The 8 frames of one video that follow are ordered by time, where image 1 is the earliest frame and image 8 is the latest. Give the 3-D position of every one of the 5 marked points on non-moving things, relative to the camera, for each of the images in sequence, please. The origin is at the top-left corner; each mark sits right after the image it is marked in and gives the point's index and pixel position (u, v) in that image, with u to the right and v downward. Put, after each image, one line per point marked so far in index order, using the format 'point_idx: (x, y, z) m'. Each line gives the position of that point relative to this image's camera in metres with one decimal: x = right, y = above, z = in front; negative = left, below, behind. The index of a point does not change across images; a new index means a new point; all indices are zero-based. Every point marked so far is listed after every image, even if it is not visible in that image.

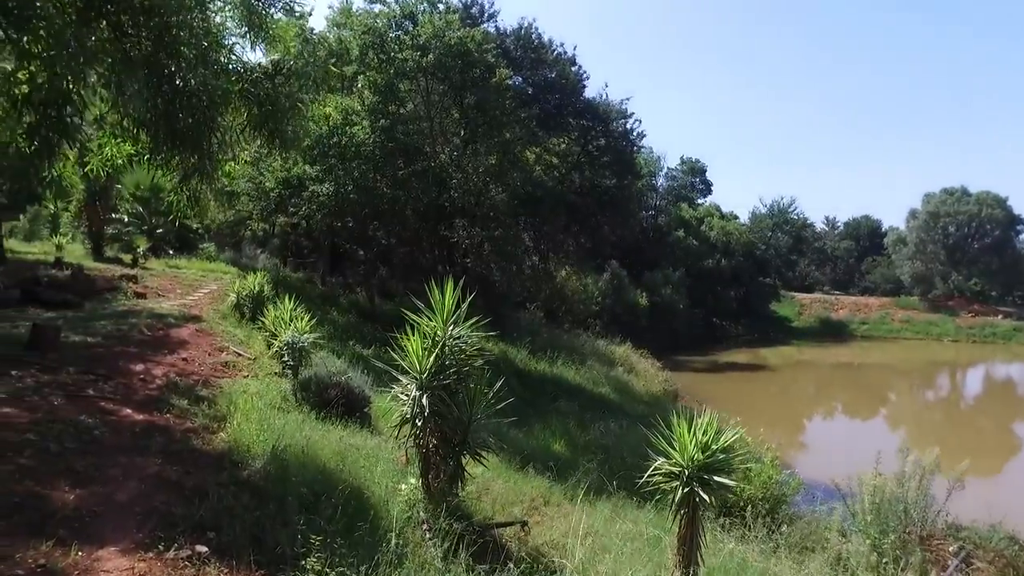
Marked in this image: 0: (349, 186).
0: (-2.8, +1.8, +12.6) m
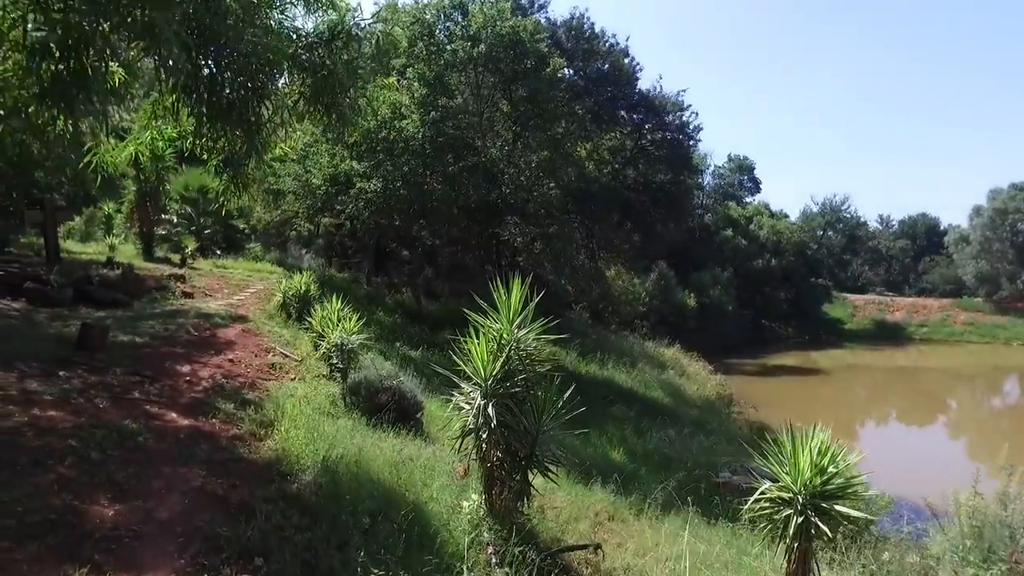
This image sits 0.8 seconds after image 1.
0: (-1.9, +1.8, +12.2) m
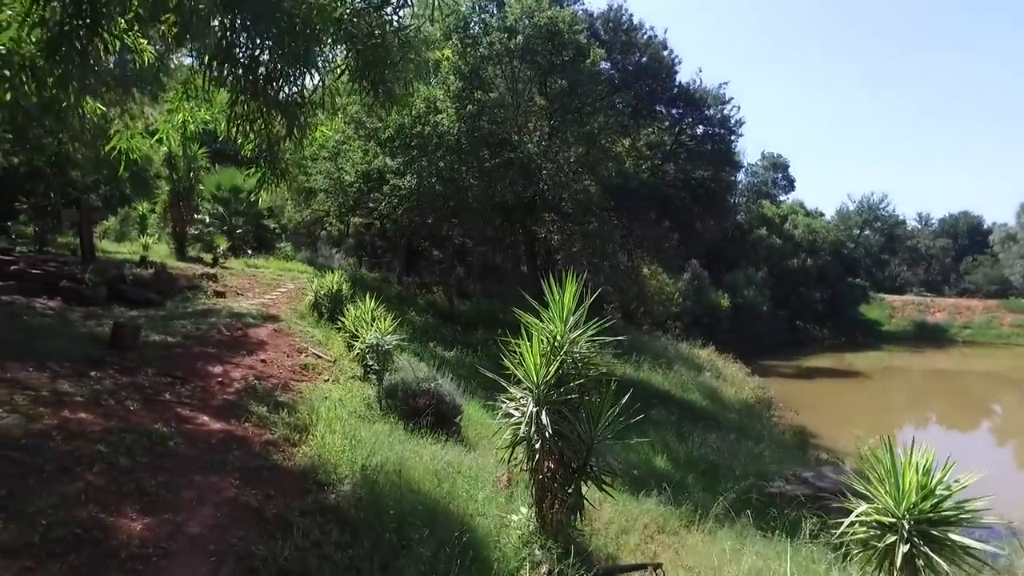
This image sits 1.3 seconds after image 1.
0: (-1.3, +1.9, +11.9) m
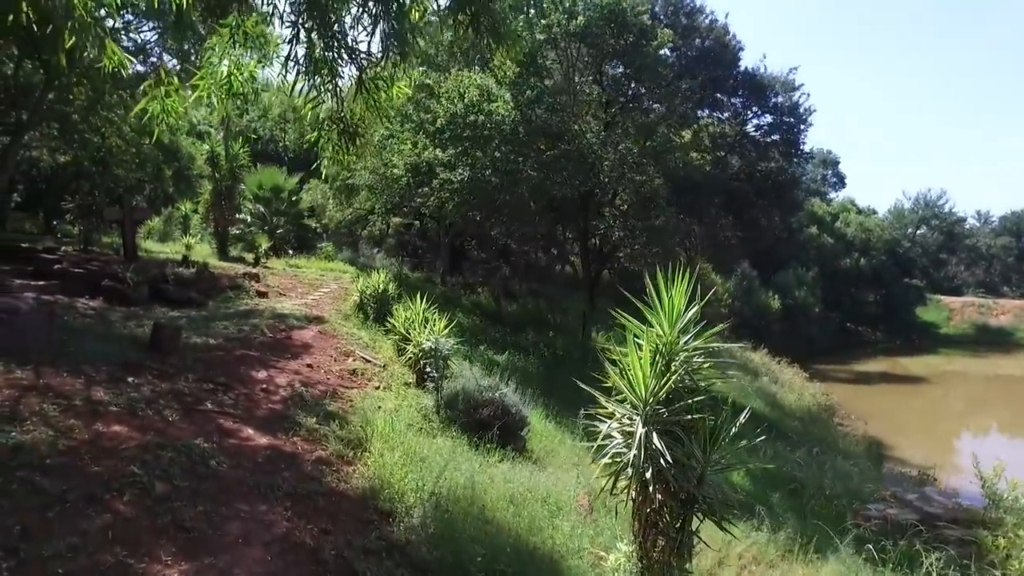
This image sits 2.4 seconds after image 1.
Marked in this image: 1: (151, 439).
0: (-0.4, +1.9, +11.2) m
1: (-2.5, -1.1, +5.0) m
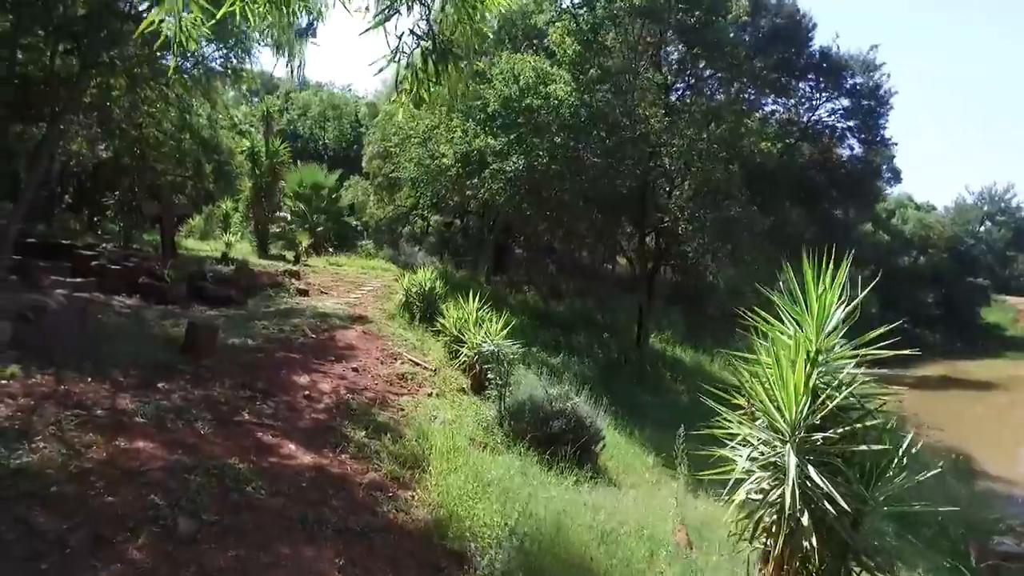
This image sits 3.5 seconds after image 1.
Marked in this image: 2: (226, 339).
0: (+0.5, +1.9, +10.3) m
1: (-2.0, -1.0, +4.3) m
2: (-3.3, -0.6, +8.2) m
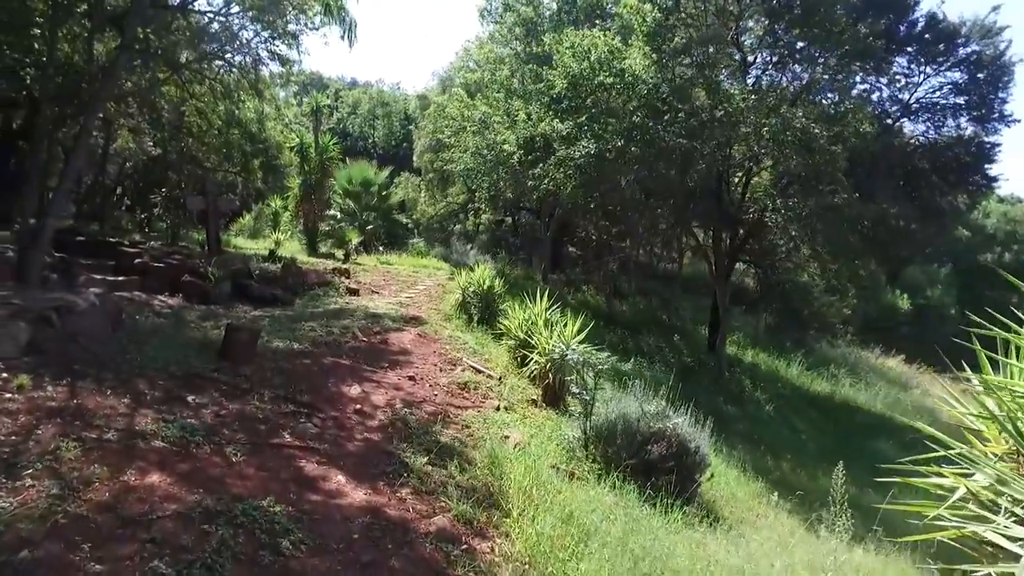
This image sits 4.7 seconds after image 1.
0: (+1.4, +1.9, +9.2) m
1: (-1.5, -1.0, +3.4) m
2: (-2.5, -0.6, +7.3) m
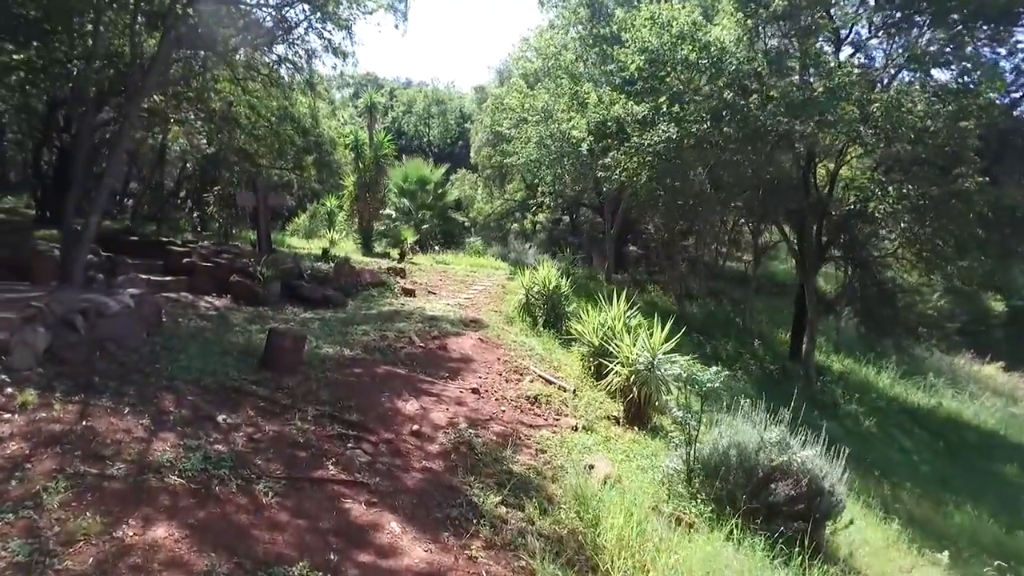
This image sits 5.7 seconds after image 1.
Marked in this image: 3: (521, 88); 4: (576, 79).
0: (+2.2, +1.9, +8.2) m
1: (-1.1, -1.0, +2.6) m
2: (-1.8, -0.6, +6.6) m
3: (+0.2, +4.2, +15.0) m
4: (+1.1, +3.6, +12.3) m
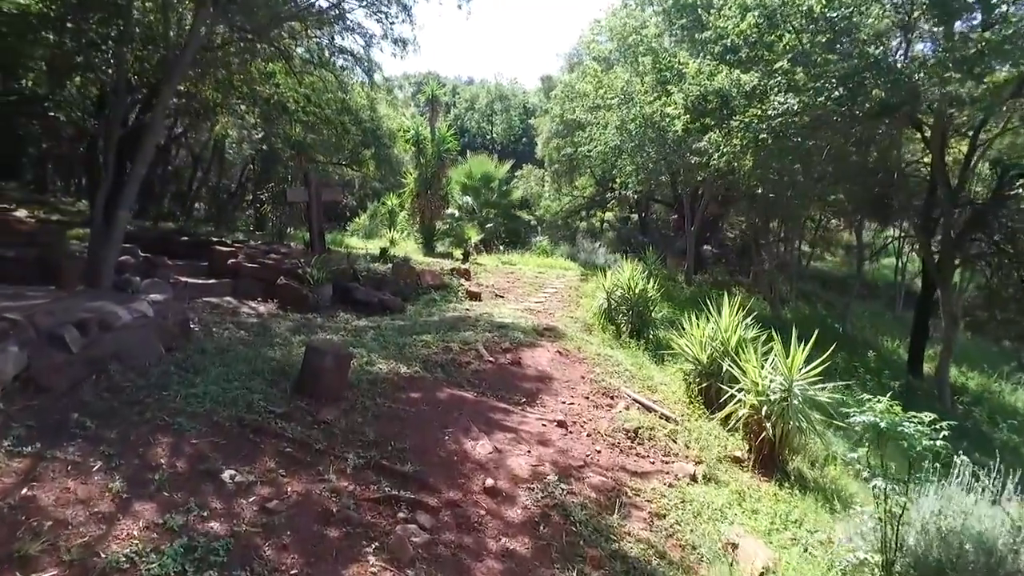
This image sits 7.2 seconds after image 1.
0: (+3.0, +1.9, +6.7) m
1: (-0.7, -1.0, +1.4) m
2: (-1.1, -0.6, +5.4) m
3: (+1.6, +4.1, +13.7) m
4: (+2.3, +3.5, +10.8) m
